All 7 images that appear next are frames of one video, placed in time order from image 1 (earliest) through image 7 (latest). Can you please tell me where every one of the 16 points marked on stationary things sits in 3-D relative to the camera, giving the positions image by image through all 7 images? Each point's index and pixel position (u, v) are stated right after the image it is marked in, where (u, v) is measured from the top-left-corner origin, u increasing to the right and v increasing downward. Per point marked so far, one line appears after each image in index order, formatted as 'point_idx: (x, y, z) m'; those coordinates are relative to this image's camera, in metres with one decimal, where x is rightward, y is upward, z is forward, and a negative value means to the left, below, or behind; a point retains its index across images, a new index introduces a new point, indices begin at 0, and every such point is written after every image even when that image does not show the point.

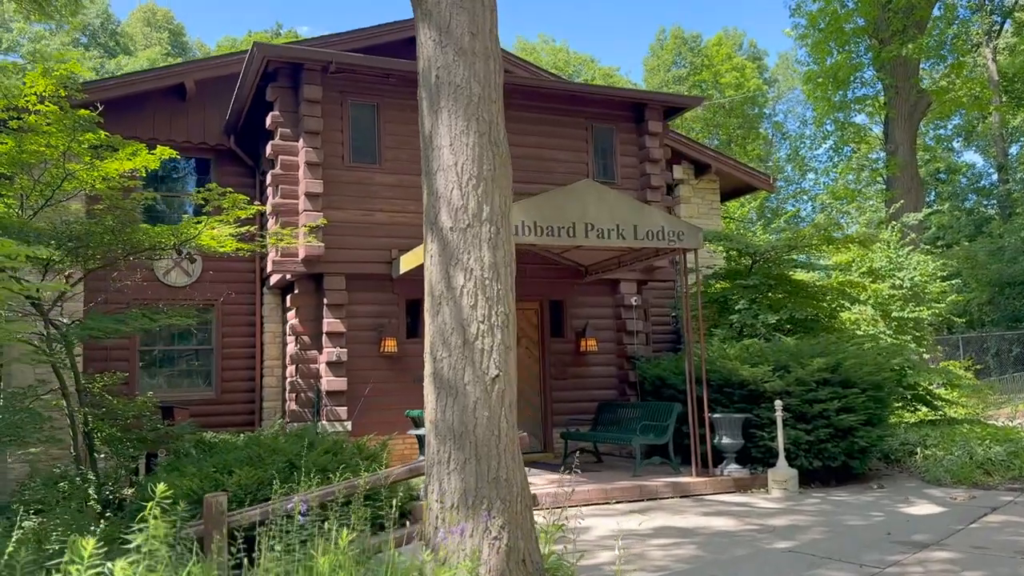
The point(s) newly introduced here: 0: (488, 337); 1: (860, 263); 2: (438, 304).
0: (-0.1, -0.3, +4.7) m
1: (+6.6, +0.4, +16.4) m
2: (-0.4, -0.1, +4.7) m
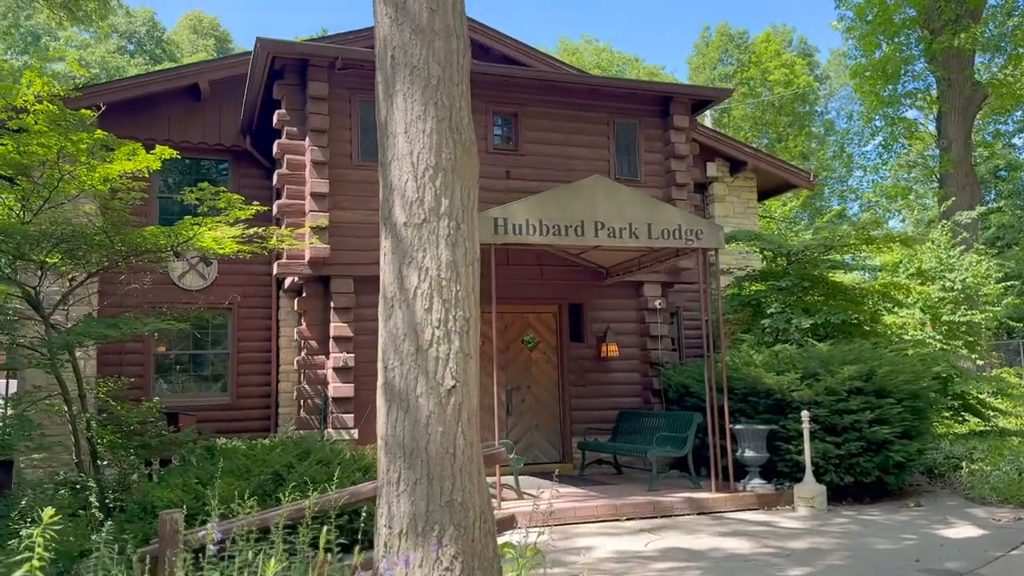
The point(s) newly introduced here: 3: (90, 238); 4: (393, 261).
0: (-0.3, -0.3, +4.2) m
1: (+7.1, +0.4, +15.5) m
2: (-0.6, -0.1, +4.3) m
3: (-4.3, +0.5, +9.0) m
4: (-0.6, +0.1, +4.3) m
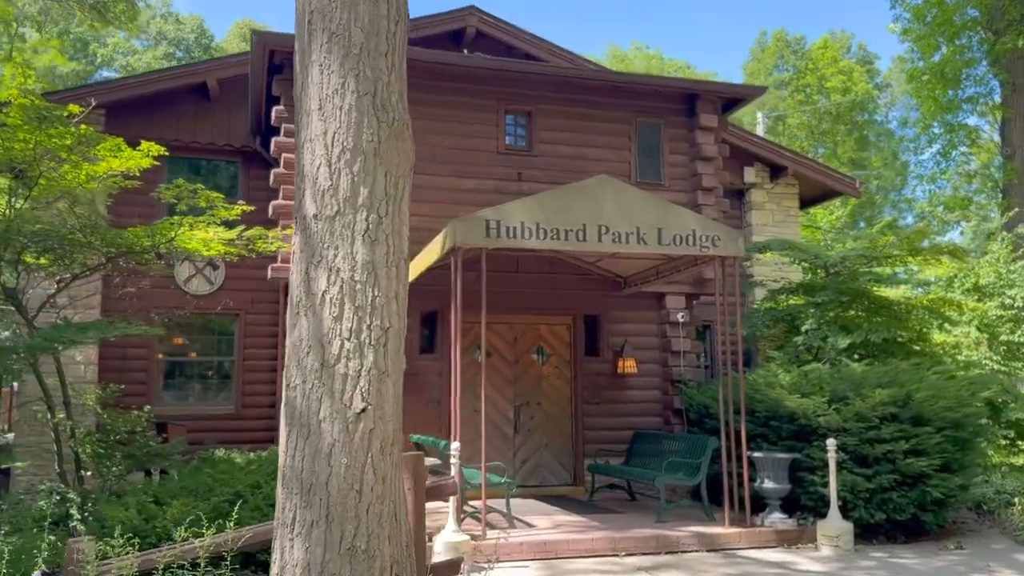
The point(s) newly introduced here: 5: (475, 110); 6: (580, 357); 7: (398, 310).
0: (-0.6, -0.3, +3.5) m
1: (+7.5, +0.1, +14.4) m
2: (-0.9, -0.1, +3.7) m
3: (-4.3, +0.5, +8.6) m
4: (-0.9, +0.1, +3.7) m
5: (-0.4, +2.2, +10.6) m
6: (+0.8, -0.9, +10.8) m
7: (-0.5, -0.1, +3.7) m
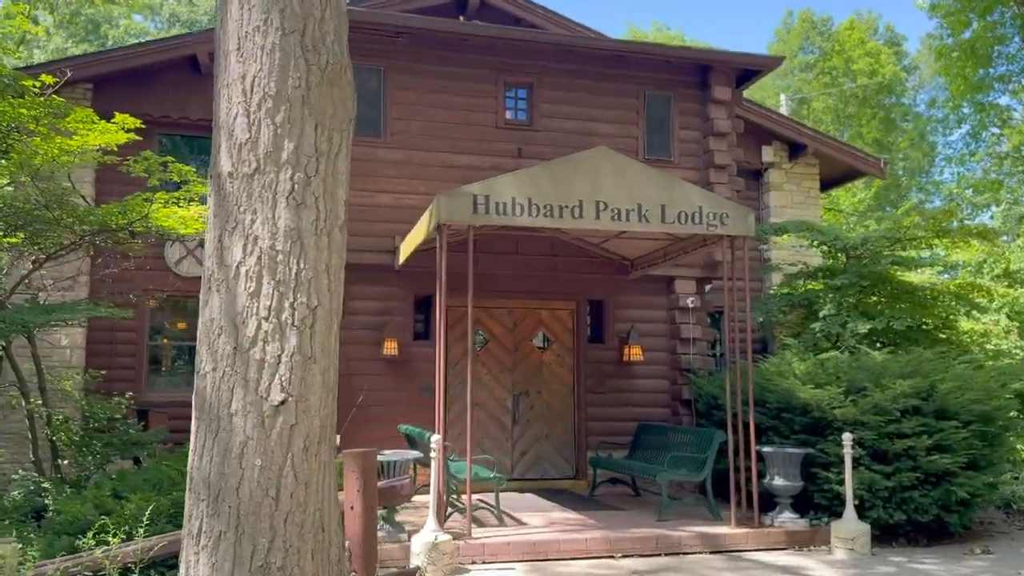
0: (-0.8, -0.2, +3.0) m
1: (+7.5, +0.4, +13.6) m
2: (-1.1, 0.0, +3.1) m
3: (-4.4, +0.7, +8.1) m
4: (-1.1, +0.2, +3.2) m
5: (-0.4, +2.4, +10.0) m
6: (+0.8, -0.7, +10.2) m
7: (-0.7, 0.0, +3.2) m
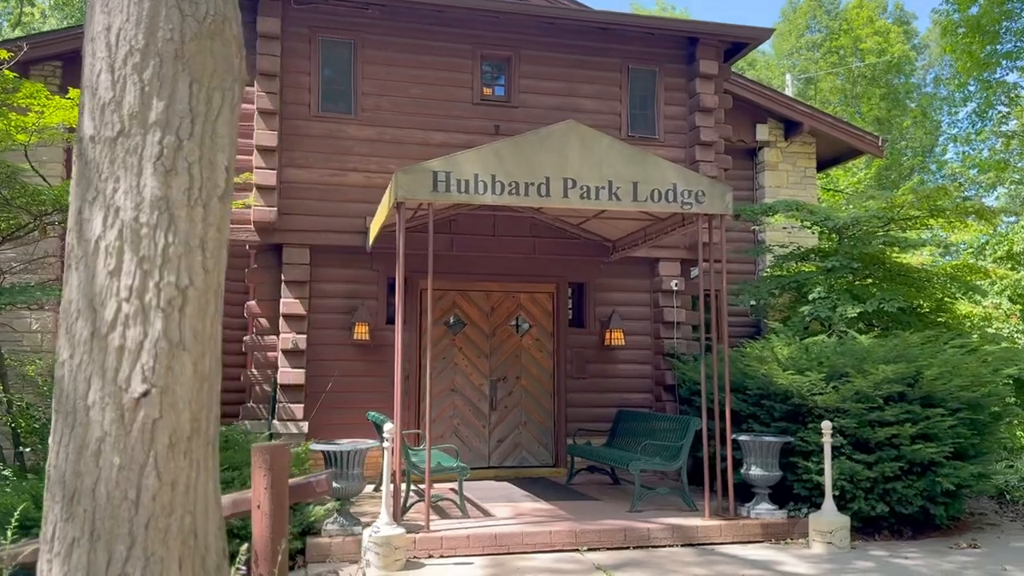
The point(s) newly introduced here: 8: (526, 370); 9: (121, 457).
0: (-1.2, -0.1, +2.7) m
1: (+7.3, +0.6, +13.2) m
2: (-1.4, +0.1, +2.8) m
3: (-4.7, +0.8, +7.8) m
4: (-1.4, +0.3, +2.8) m
5: (-0.7, +2.6, +9.6) m
6: (+0.6, -0.5, +9.9) m
7: (-1.0, +0.1, +2.8) m
8: (+0.2, -0.9, +9.9) m
9: (-1.2, -0.5, +2.6) m
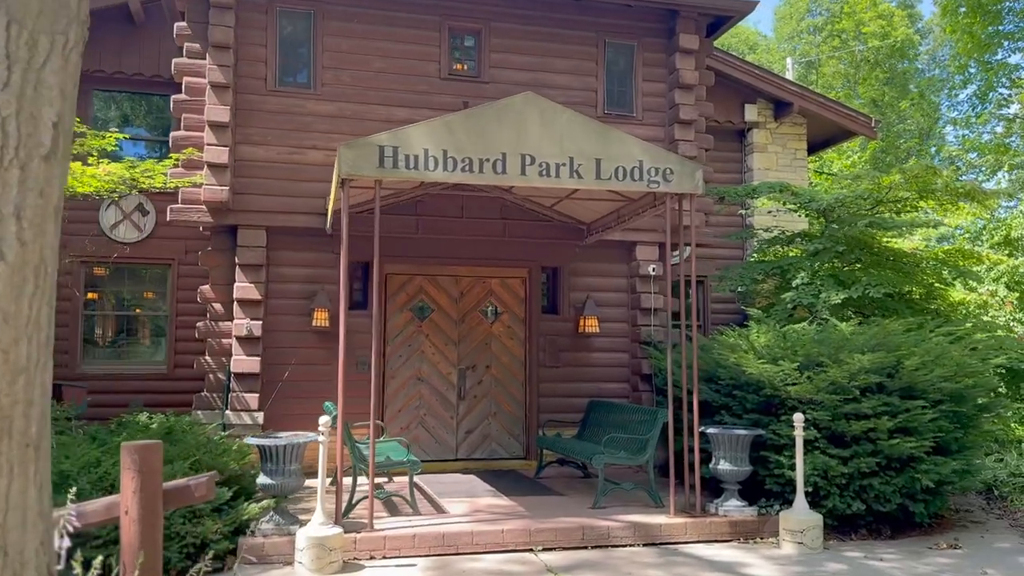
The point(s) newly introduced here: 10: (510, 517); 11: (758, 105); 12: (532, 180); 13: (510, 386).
0: (-1.5, 0.0, +2.3) m
1: (+7.0, +0.8, +12.8) m
2: (-1.8, +0.1, +2.4) m
3: (-5.0, +1.0, +7.4) m
4: (-1.8, +0.4, +2.4) m
5: (-1.0, +2.7, +9.2) m
6: (+0.3, -0.3, +9.5) m
7: (-1.4, +0.2, +2.4) m
8: (-0.2, -0.8, +9.5) m
9: (-1.5, -0.4, +2.2) m
10: (0.0, -1.7, +6.5) m
11: (+3.7, +2.8, +13.2) m
12: (+0.2, +0.8, +6.5) m
13: (0.0, -1.1, +9.5) m
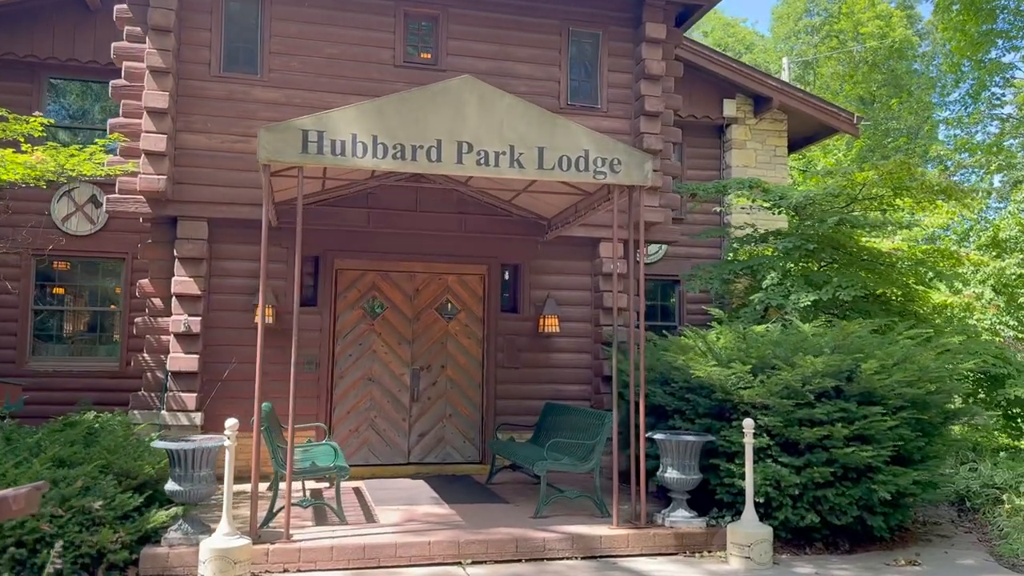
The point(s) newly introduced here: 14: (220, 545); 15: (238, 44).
0: (-2.0, 0.0, +1.9) m
1: (+6.6, +0.8, +12.4) m
2: (-2.3, +0.2, +2.0) m
3: (-5.4, +1.1, +7.1) m
4: (-2.2, +0.4, +2.0) m
5: (-1.5, +2.8, +8.8) m
6: (-0.2, -0.3, +9.1) m
7: (-1.8, +0.2, +2.1) m
8: (-0.6, -0.7, +9.1) m
9: (-2.0, -0.4, +1.9) m
10: (-0.5, -1.7, +6.2) m
11: (+3.3, +2.8, +12.8) m
12: (-0.3, +0.8, +6.2) m
13: (-0.5, -1.0, +9.1) m
14: (-1.7, -1.5, +5.1) m
15: (-2.7, +2.4, +8.5) m
